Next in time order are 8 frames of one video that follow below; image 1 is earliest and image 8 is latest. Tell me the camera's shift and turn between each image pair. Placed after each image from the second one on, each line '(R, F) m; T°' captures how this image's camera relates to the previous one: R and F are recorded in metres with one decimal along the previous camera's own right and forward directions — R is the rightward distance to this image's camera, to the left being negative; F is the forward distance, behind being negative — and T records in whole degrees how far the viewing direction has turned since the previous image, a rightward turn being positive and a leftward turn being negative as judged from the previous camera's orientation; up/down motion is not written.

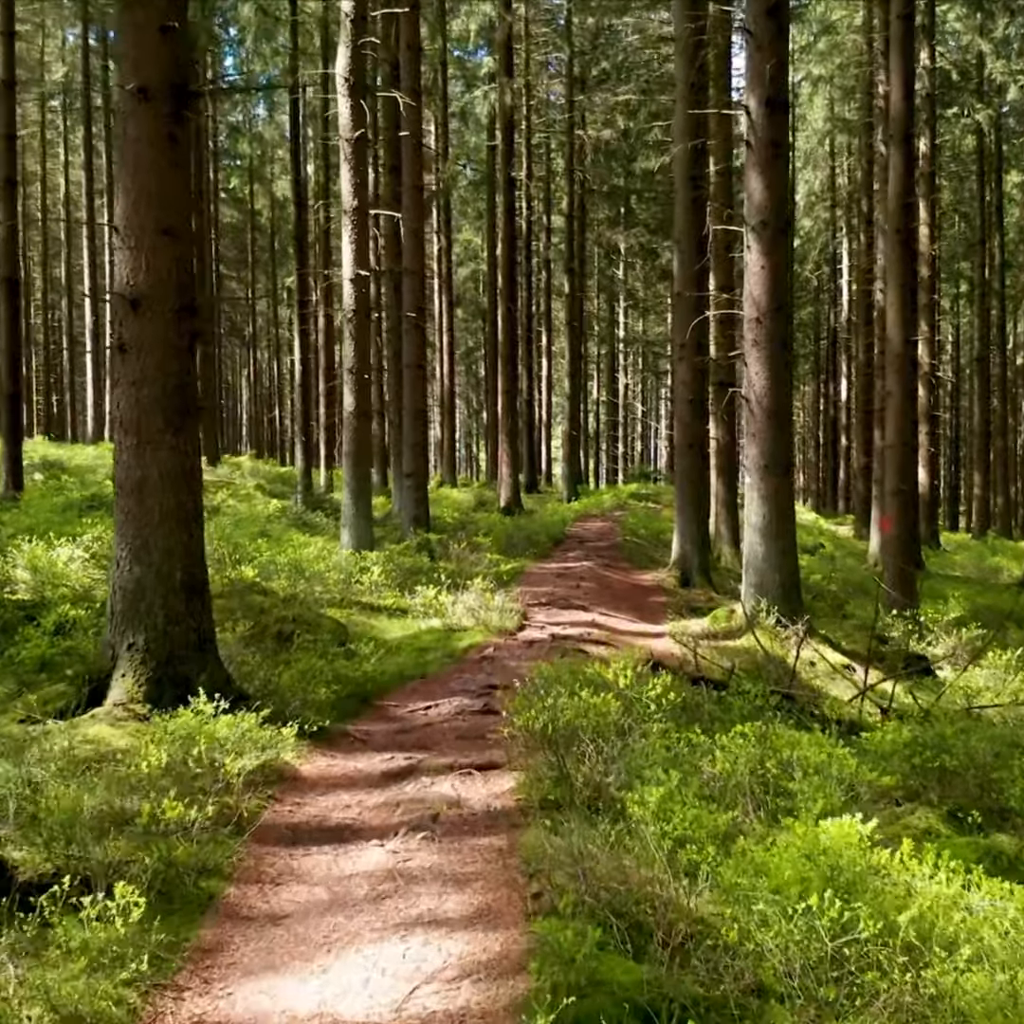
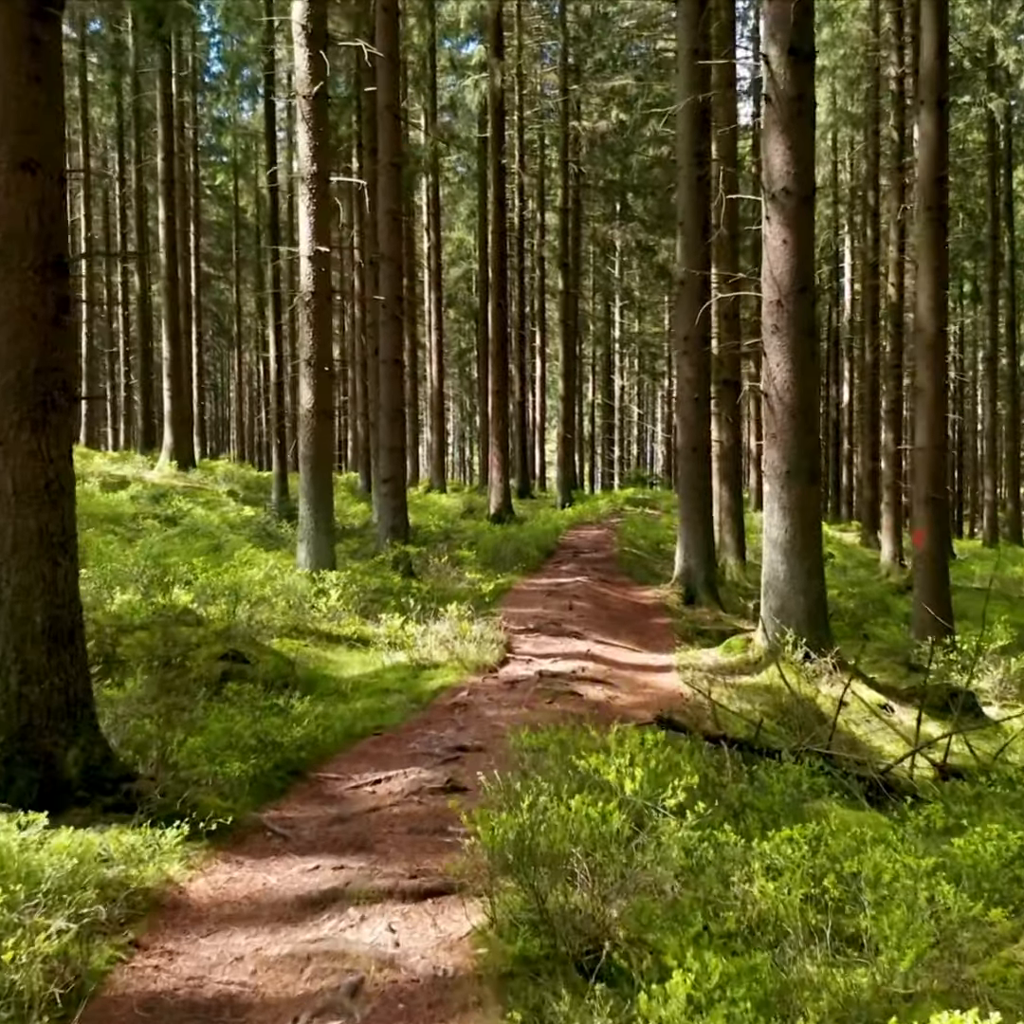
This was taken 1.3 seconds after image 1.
(+0.1, +1.6) m; 0°
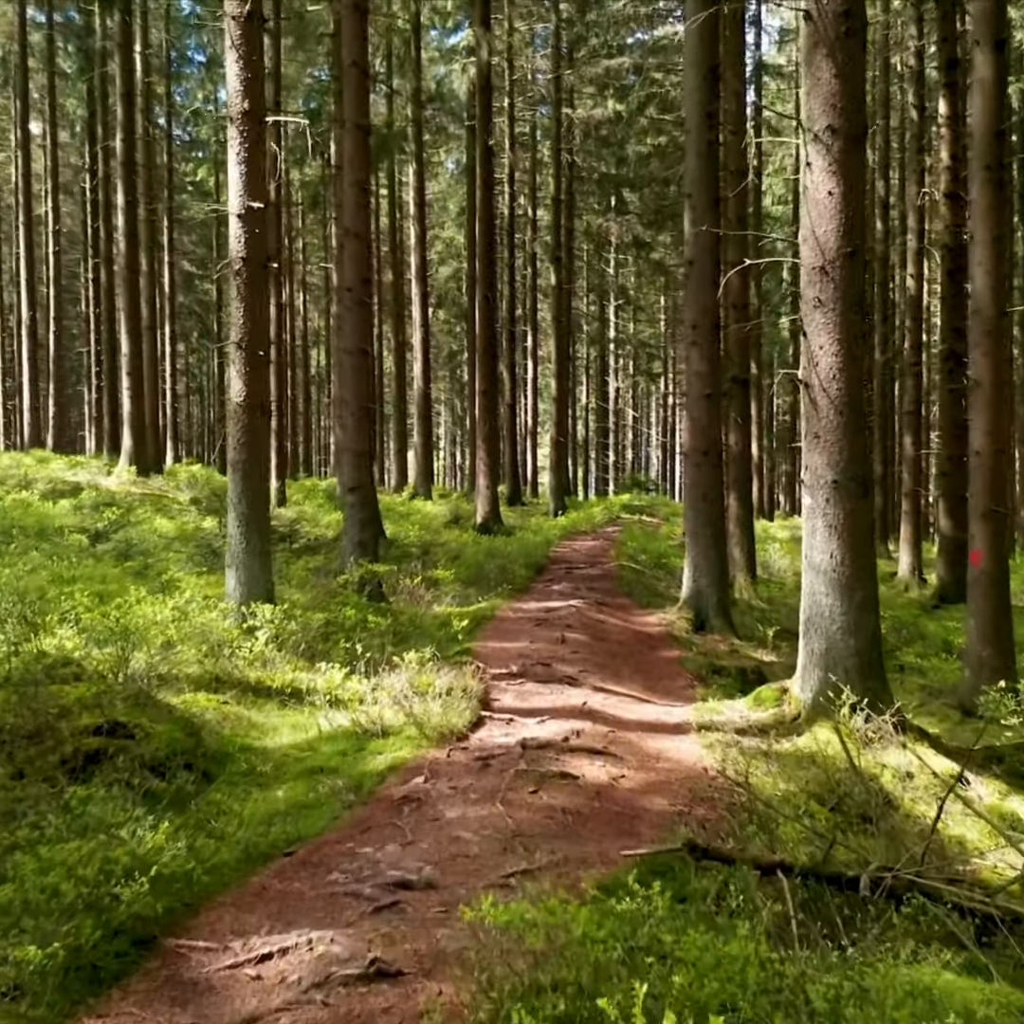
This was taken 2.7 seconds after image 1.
(+0.1, +2.0) m; 0°
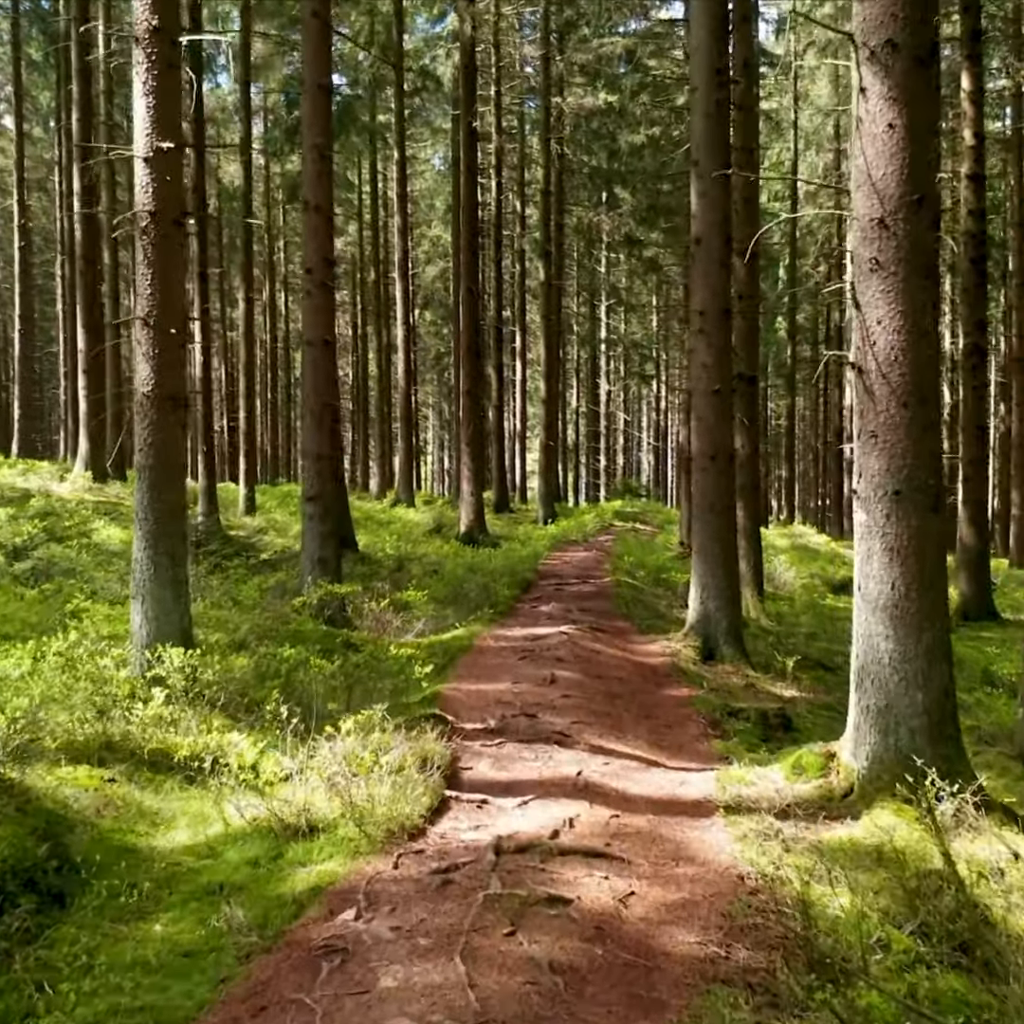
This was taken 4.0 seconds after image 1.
(+0.1, +1.7) m; 0°
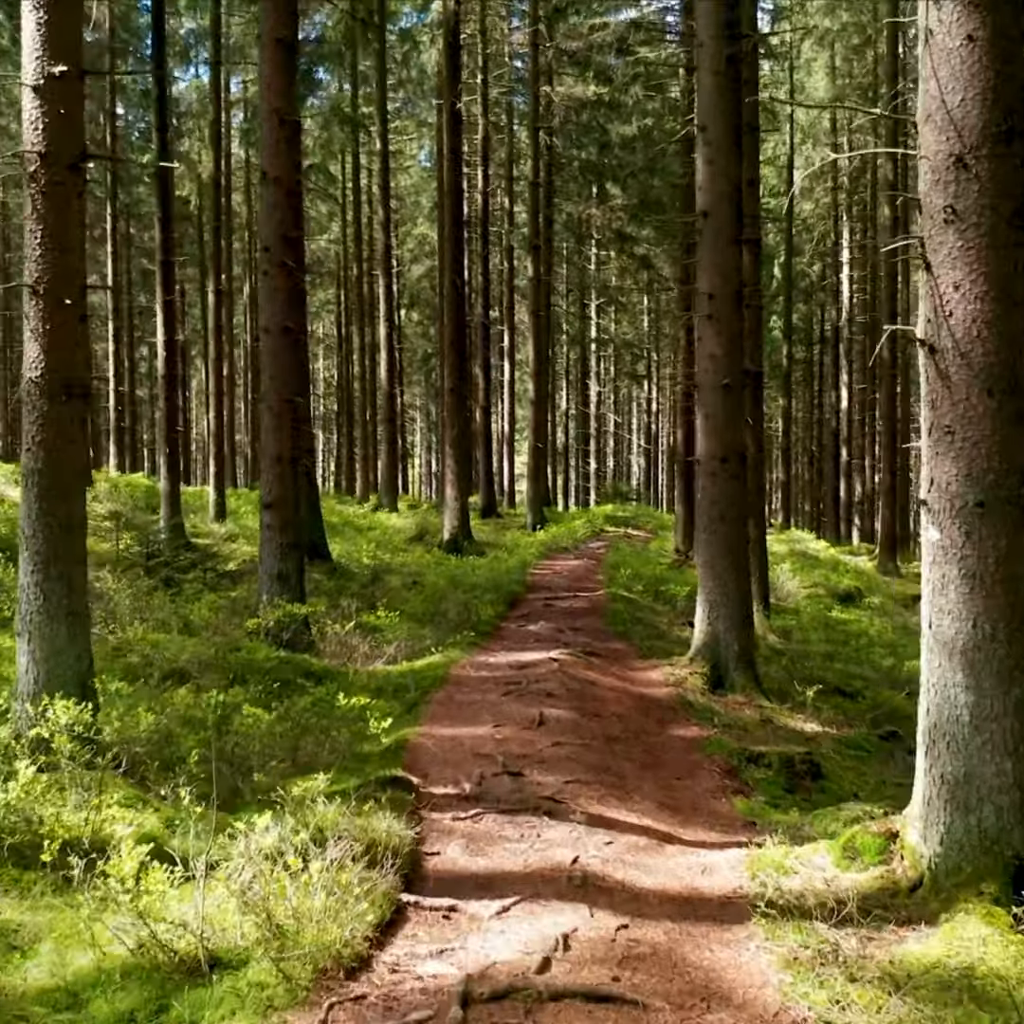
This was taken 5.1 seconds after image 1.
(0.0, +1.3) m; 0°
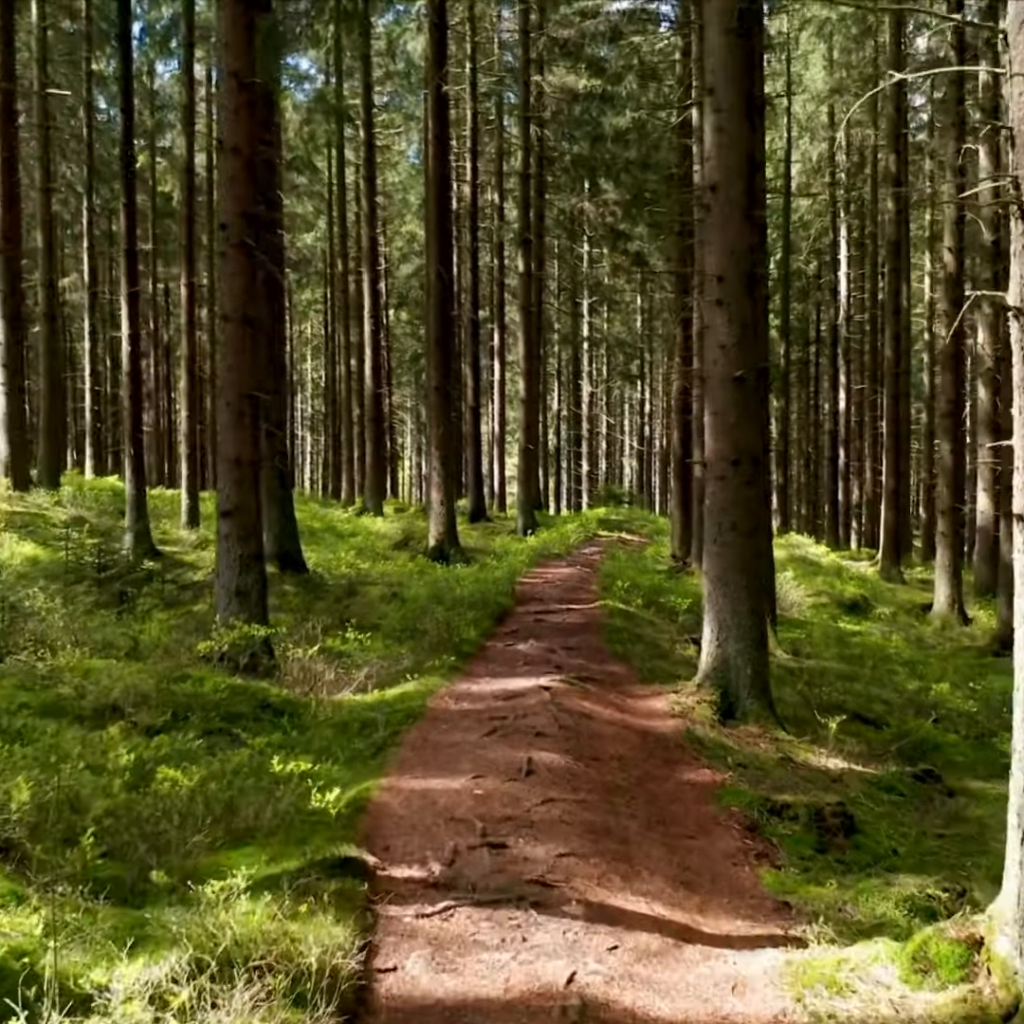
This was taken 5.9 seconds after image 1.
(0.0, +1.1) m; 0°
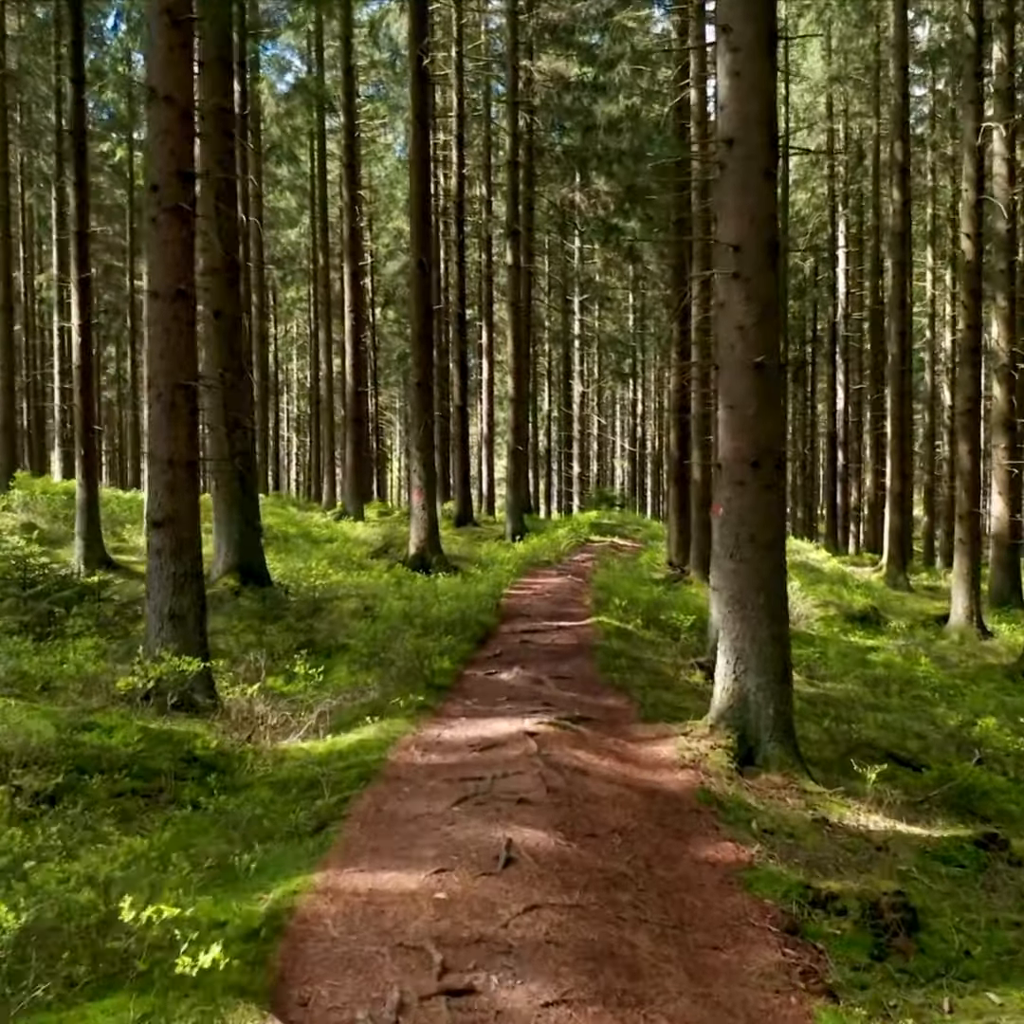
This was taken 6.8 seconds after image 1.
(+0.1, +1.4) m; 0°
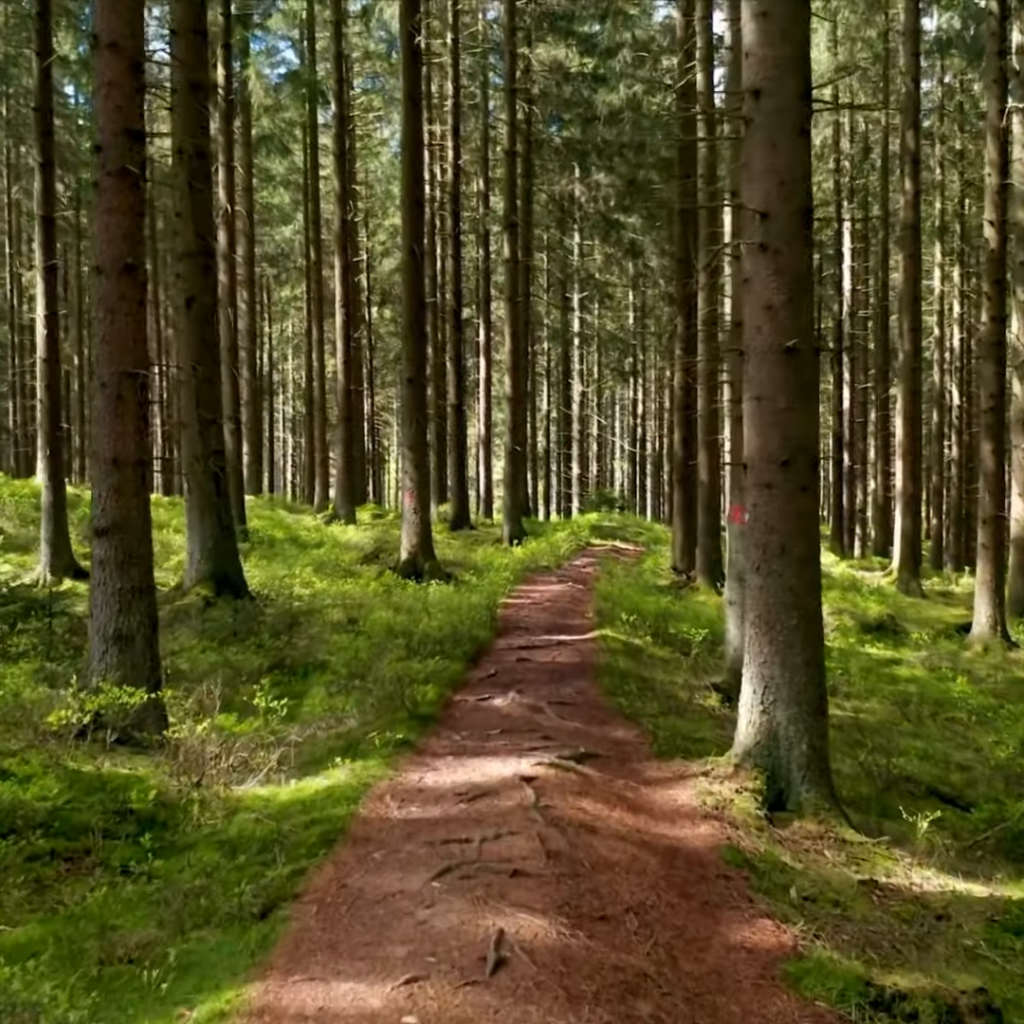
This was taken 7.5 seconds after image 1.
(0.0, +1.0) m; 0°
